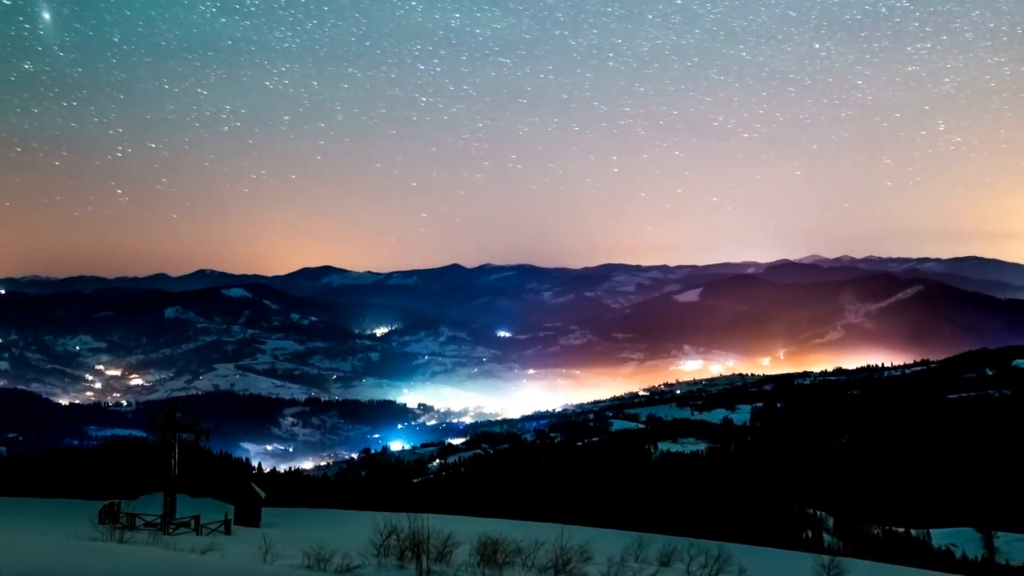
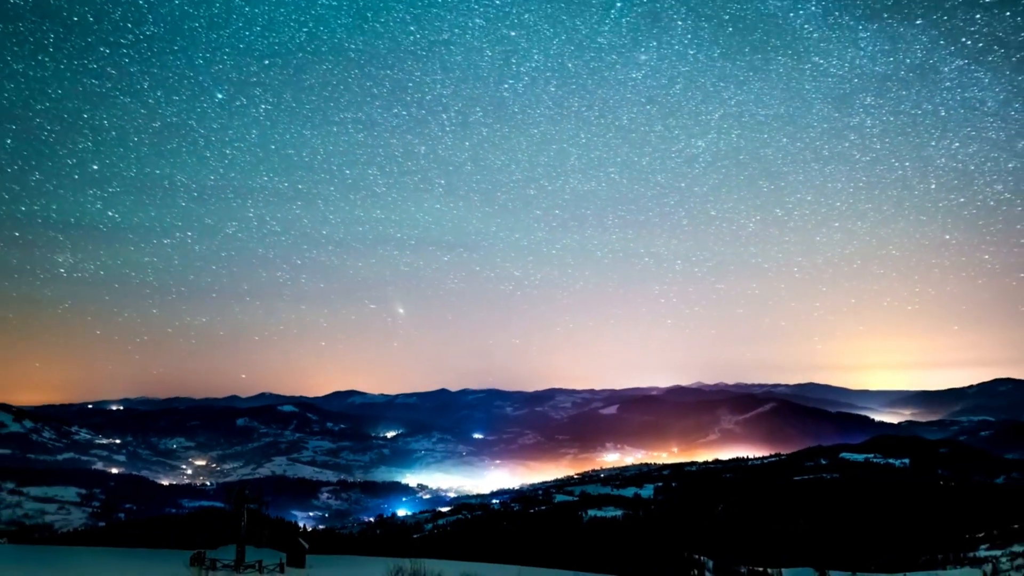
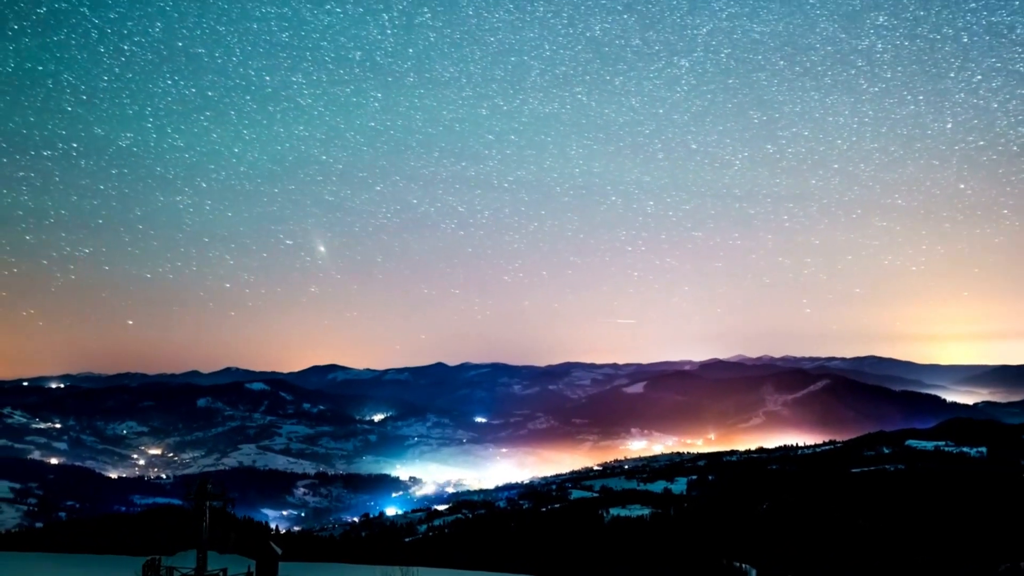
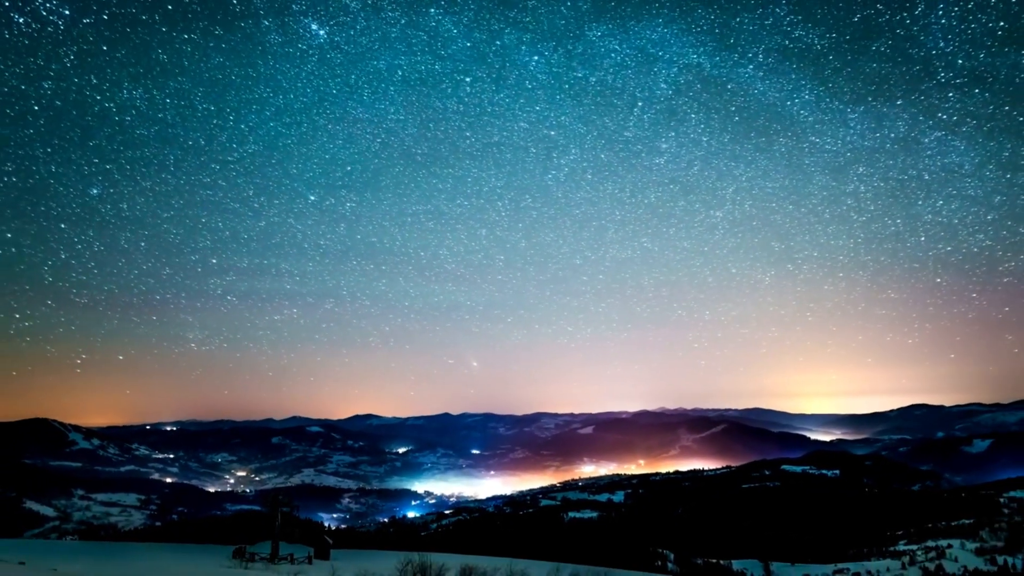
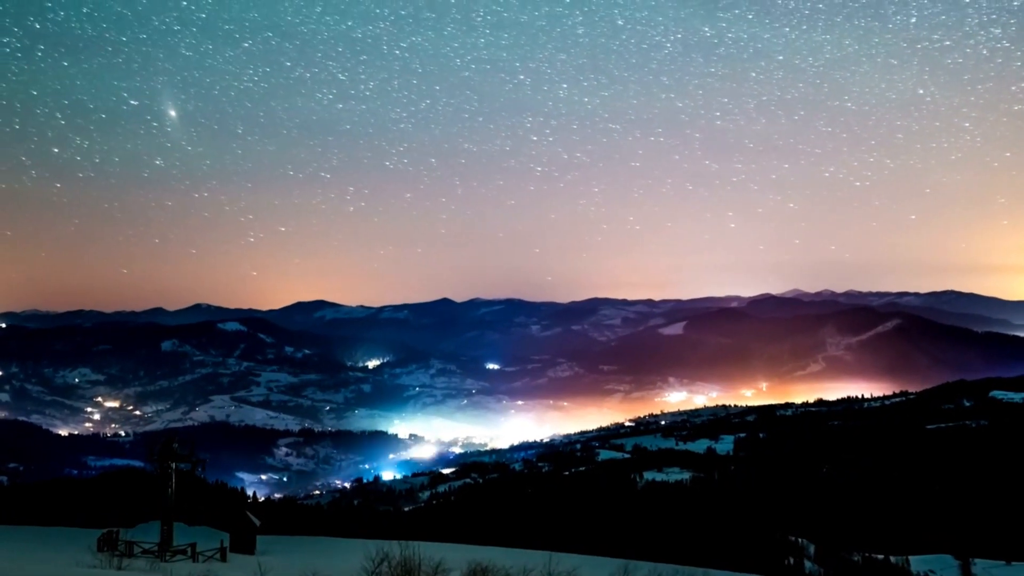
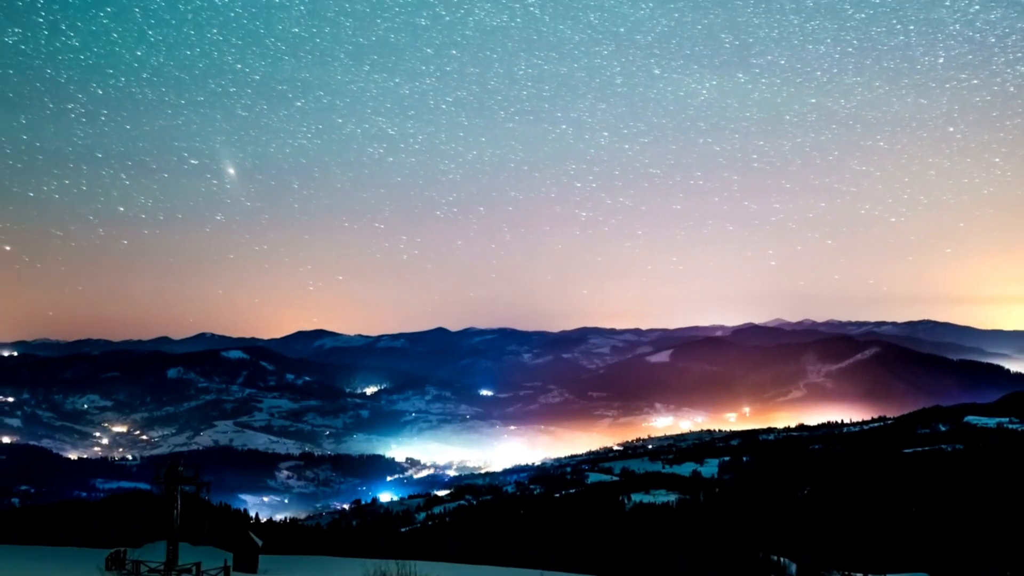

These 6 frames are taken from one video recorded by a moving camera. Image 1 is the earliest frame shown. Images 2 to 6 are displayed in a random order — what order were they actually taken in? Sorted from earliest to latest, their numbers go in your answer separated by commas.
5, 6, 3, 2, 4
